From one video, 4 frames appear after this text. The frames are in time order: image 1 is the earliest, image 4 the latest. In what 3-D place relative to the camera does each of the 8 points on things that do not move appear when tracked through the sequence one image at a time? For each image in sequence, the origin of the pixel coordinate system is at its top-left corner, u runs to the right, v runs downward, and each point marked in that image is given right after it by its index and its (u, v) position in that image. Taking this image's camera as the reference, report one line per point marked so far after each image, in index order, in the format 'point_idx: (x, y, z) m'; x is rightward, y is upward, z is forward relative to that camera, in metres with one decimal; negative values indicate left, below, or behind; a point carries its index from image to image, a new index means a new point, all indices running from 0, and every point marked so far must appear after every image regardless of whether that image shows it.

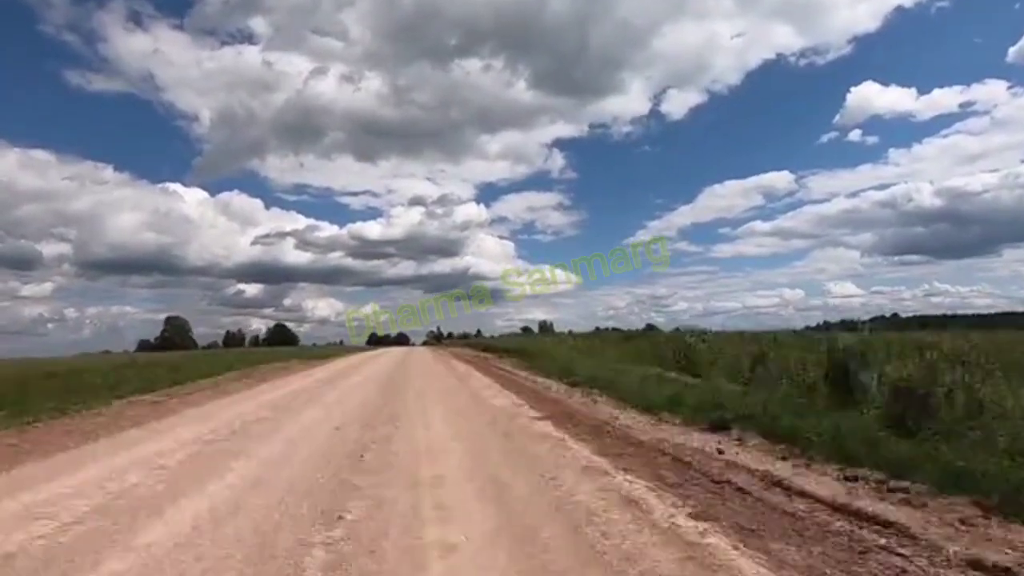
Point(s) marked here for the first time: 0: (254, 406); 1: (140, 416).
0: (-5.8, -2.7, +20.4) m
1: (-7.9, -2.8, +19.0) m
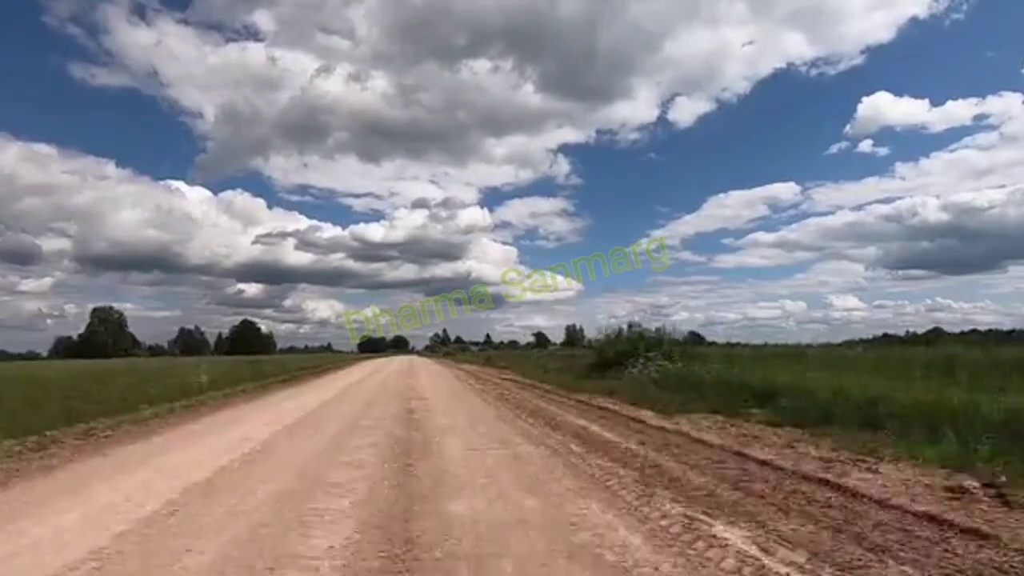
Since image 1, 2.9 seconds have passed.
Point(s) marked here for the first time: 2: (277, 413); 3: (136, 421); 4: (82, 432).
0: (-5.6, -2.7, +18.8) m
1: (-7.7, -2.7, +17.3) m
2: (-5.6, -2.7, +20.0) m
3: (-8.4, -2.7, +19.0) m
4: (-8.7, -2.6, +17.3) m
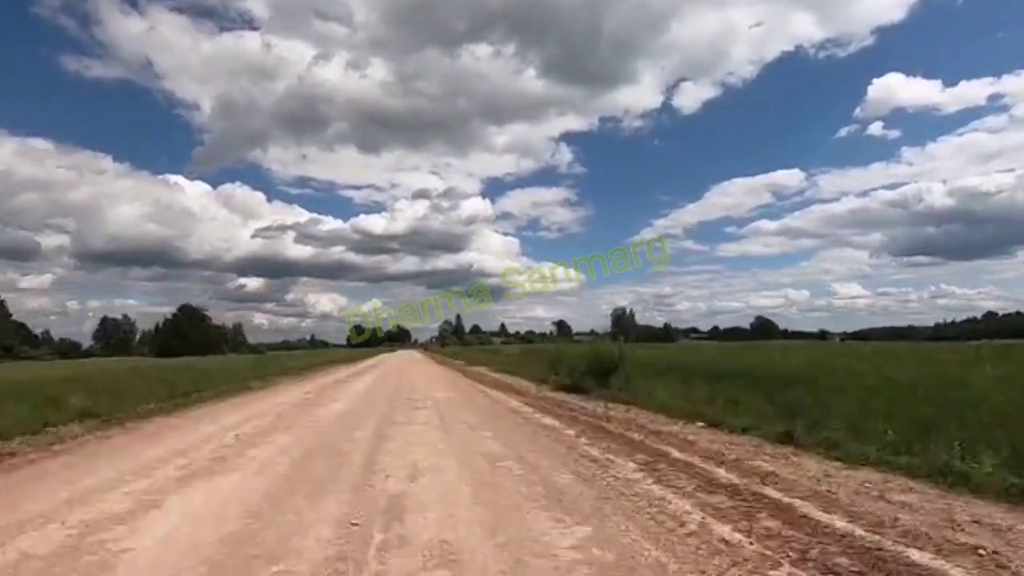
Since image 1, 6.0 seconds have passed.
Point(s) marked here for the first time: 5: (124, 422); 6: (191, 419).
0: (-5.1, -2.4, +16.4) m
1: (-7.3, -2.5, +15.0) m
2: (-5.2, -2.5, +17.7) m
3: (-8.0, -2.5, +16.7) m
4: (-8.3, -2.5, +15.0) m
5: (-7.3, -2.5, +15.9) m
6: (-6.0, -2.4, +15.7) m
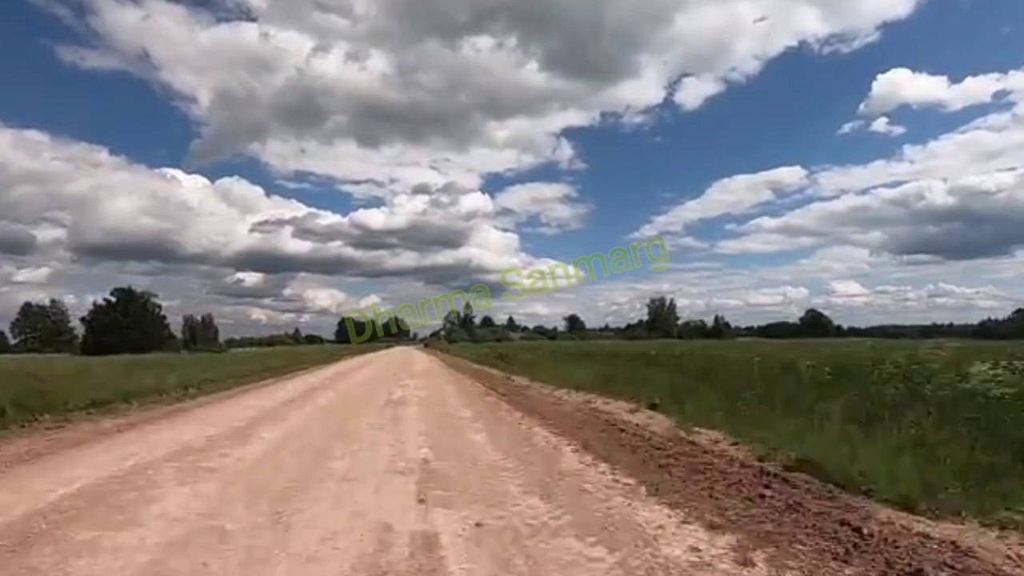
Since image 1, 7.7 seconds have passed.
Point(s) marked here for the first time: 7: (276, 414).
0: (-4.9, -2.3, +15.2) m
1: (-7.1, -2.3, +13.8) m
2: (-5.0, -2.3, +16.5) m
3: (-7.8, -2.3, +15.5) m
4: (-8.1, -2.3, +13.8) m
5: (-7.1, -2.3, +14.7) m
6: (-5.8, -2.2, +14.5) m
7: (-4.1, -2.3, +15.2) m
